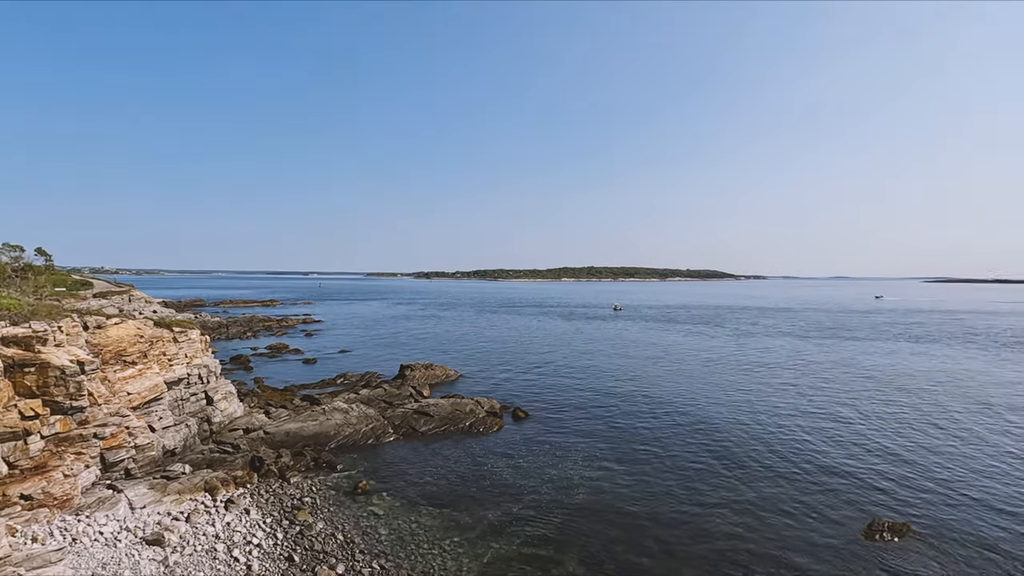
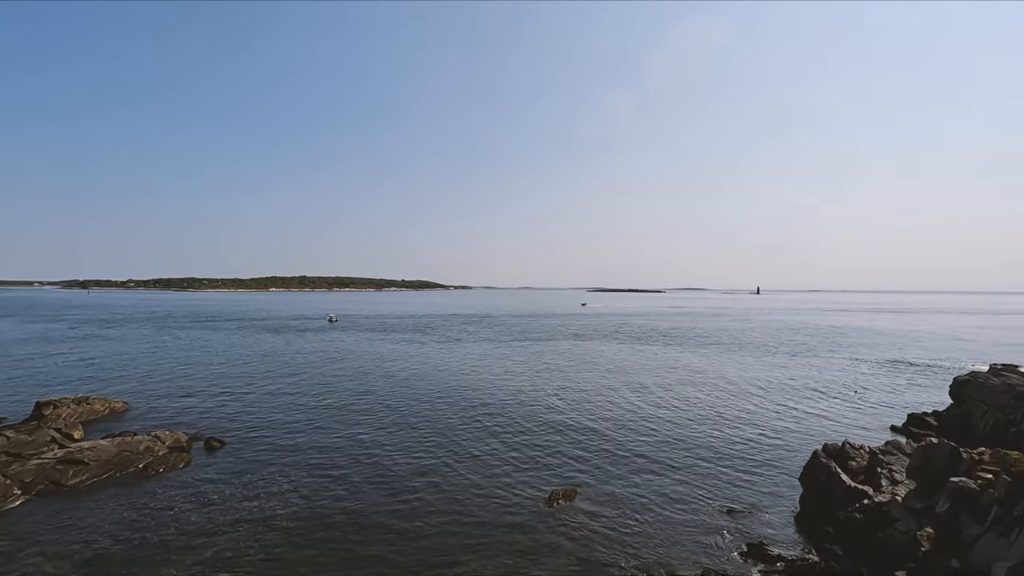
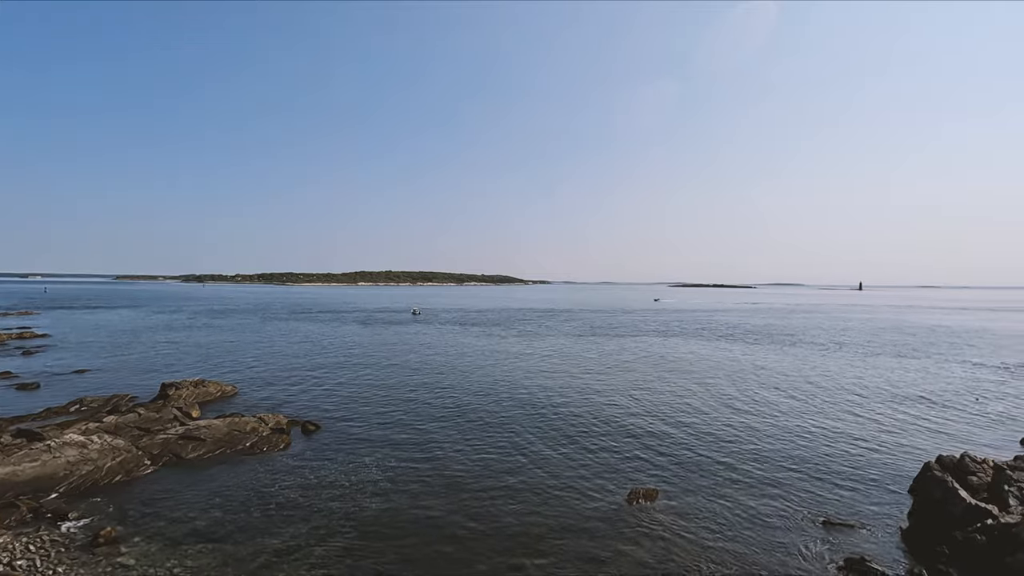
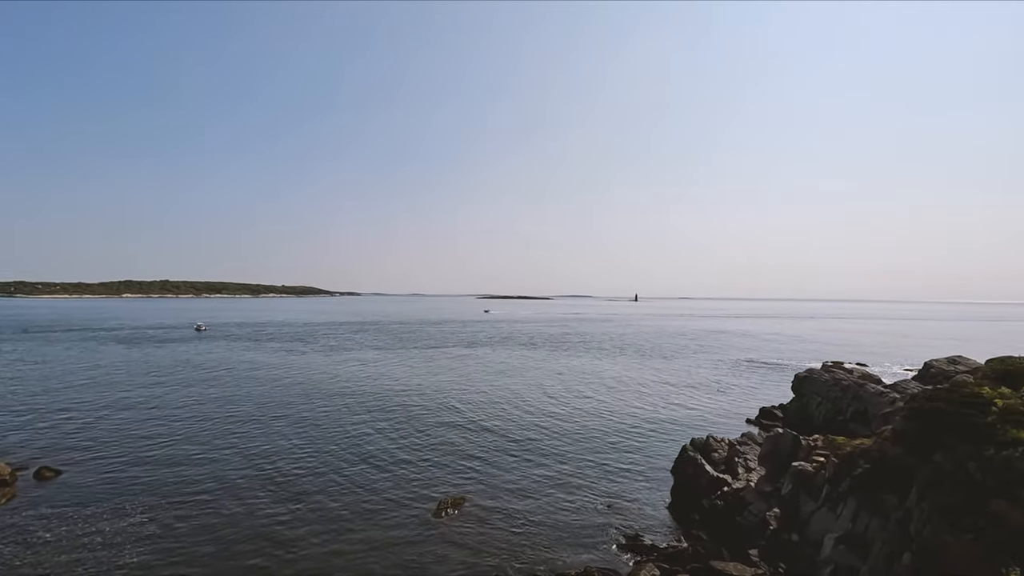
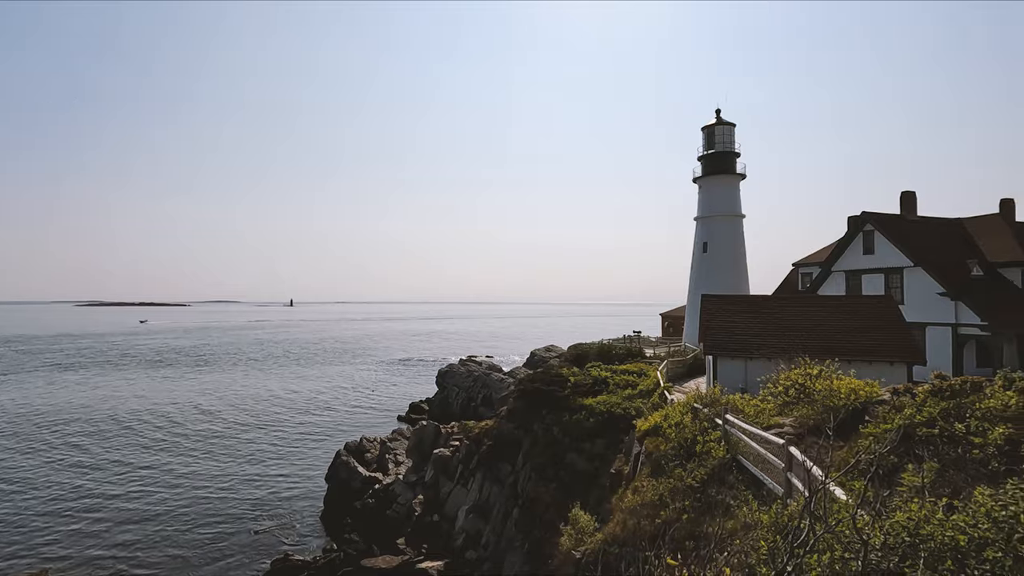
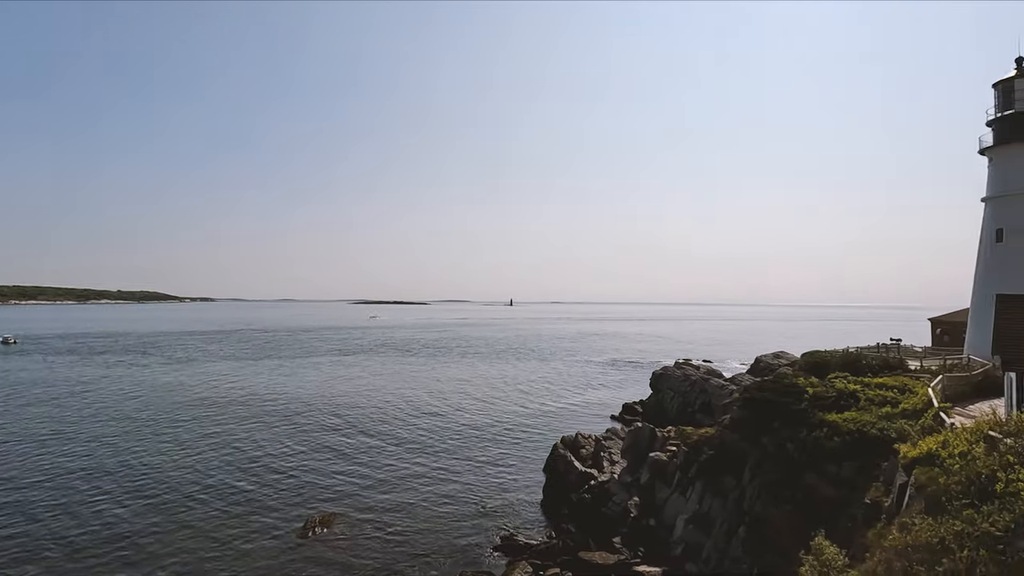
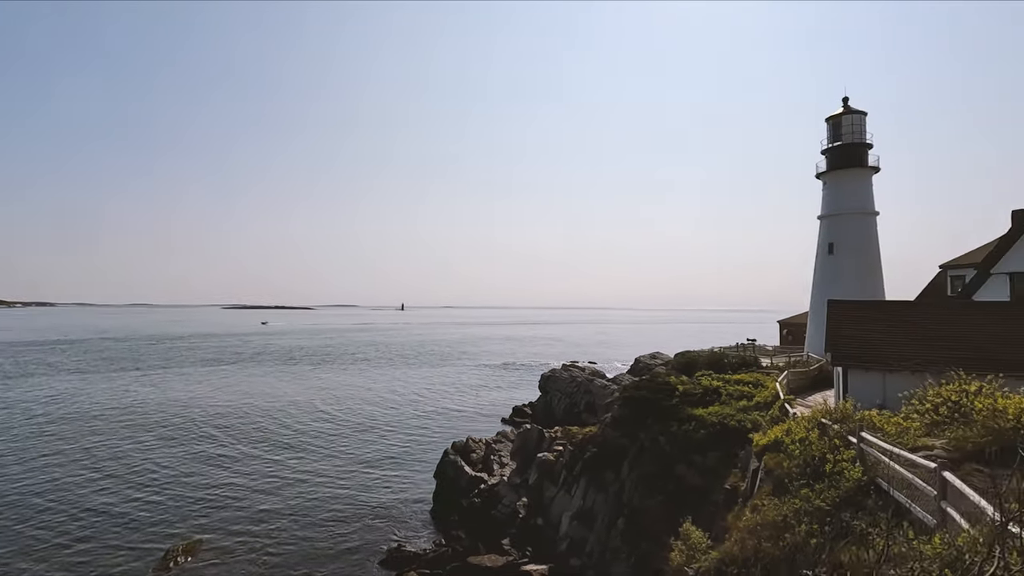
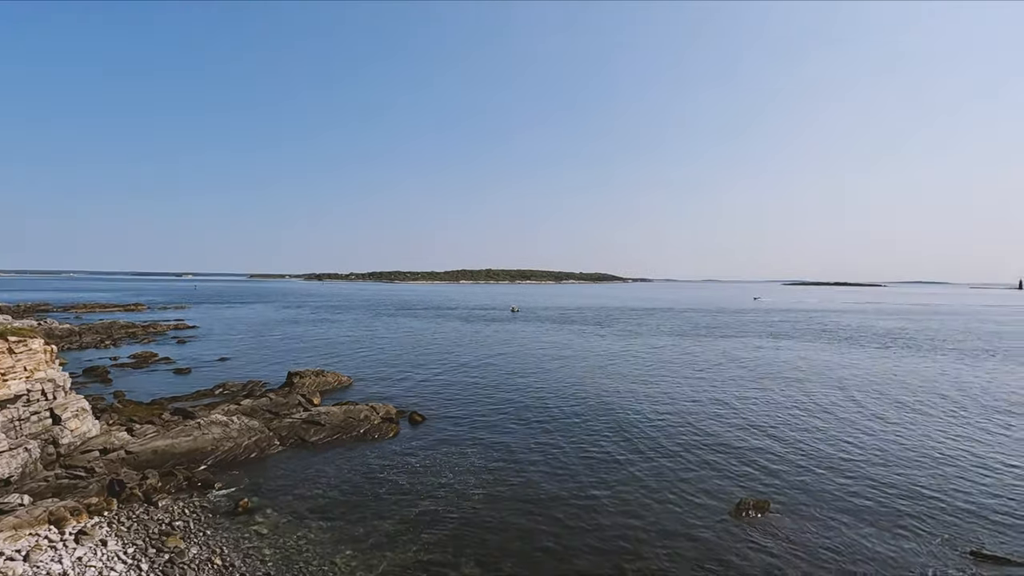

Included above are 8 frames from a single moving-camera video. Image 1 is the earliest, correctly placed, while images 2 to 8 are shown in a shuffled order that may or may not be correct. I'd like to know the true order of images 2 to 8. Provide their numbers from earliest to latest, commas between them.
8, 3, 2, 4, 6, 7, 5
